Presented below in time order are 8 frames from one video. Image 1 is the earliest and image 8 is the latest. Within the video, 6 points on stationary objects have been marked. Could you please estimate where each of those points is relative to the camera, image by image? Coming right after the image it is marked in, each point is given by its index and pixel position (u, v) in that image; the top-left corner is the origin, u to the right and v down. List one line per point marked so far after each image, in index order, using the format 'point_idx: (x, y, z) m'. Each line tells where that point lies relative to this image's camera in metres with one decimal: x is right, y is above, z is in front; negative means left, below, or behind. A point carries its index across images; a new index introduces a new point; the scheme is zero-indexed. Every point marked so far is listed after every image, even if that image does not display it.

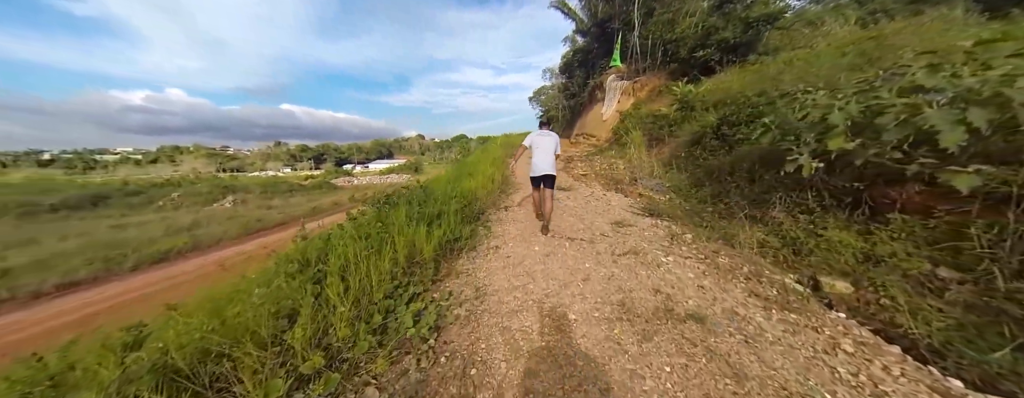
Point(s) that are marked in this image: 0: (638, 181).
0: (+3.0, +0.4, +5.8) m
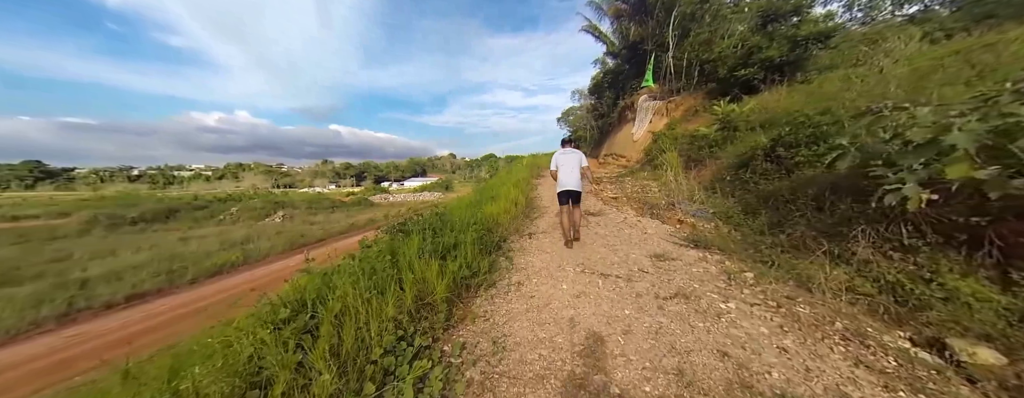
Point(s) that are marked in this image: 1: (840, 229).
0: (+3.5, -0.2, +5.3) m
1: (+3.5, -0.3, +2.6) m
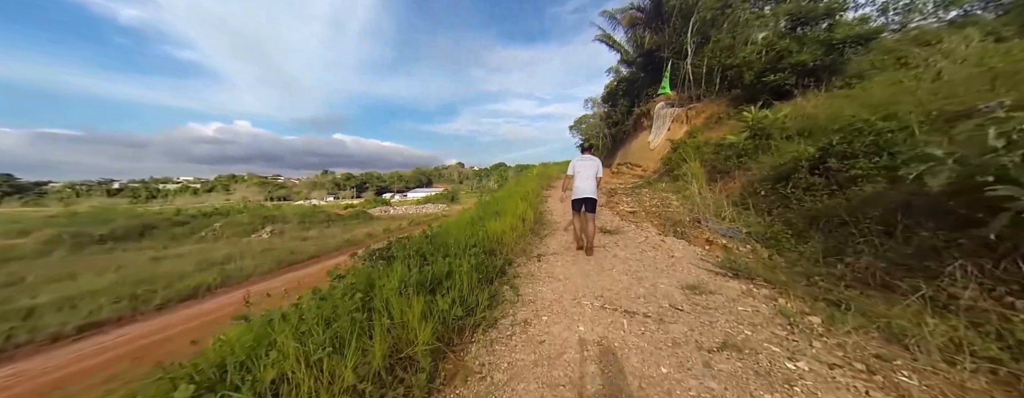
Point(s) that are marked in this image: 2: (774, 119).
0: (+3.7, -0.5, +4.7) m
1: (+3.5, -0.5, +2.1) m
2: (+6.3, +2.0, +5.8) m
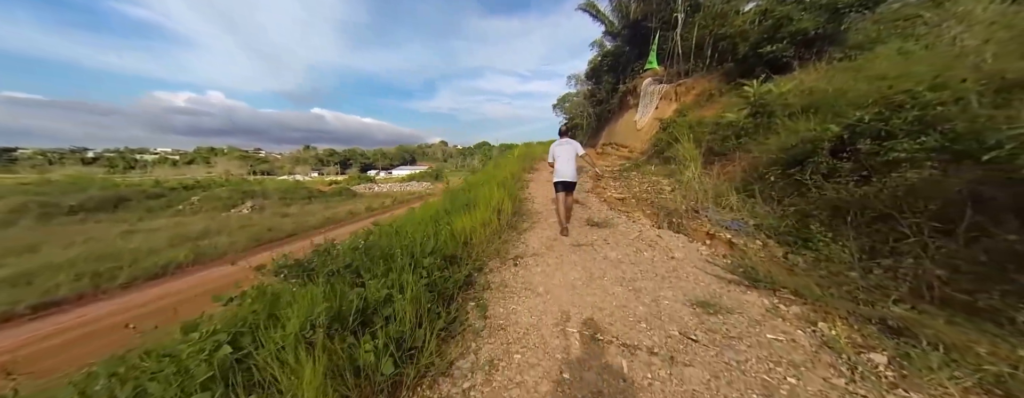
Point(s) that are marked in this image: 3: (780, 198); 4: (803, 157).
0: (+3.3, -0.3, +4.2) m
1: (+3.3, -0.5, +1.6) m
2: (+5.7, +2.3, +5.3) m
3: (+3.9, 0.0, +3.6) m
4: (+4.2, +0.6, +3.5) m
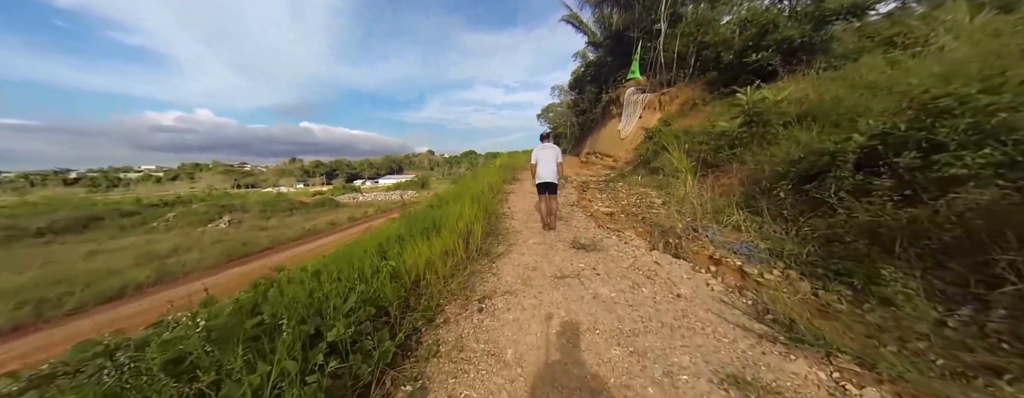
0: (+2.8, -0.6, +3.7) m
1: (+3.0, -0.7, +1.0) m
2: (+5.2, +2.0, +5.0) m
3: (+3.5, -0.2, +3.1) m
4: (+3.8, +0.3, +3.1) m
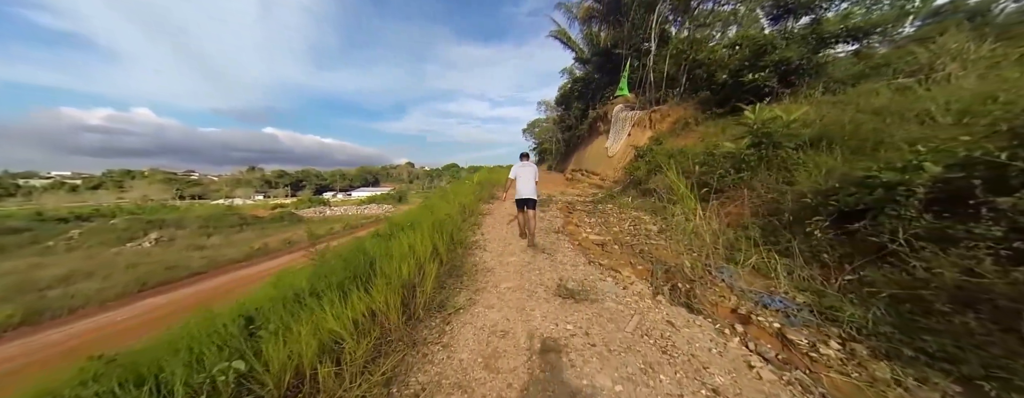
0: (+2.5, -1.0, +3.0) m
1: (+2.8, -0.9, +0.3) m
2: (+4.8, +1.5, +4.5) m
3: (+3.2, -0.6, +2.4) m
4: (+3.5, -0.1, +2.4) m
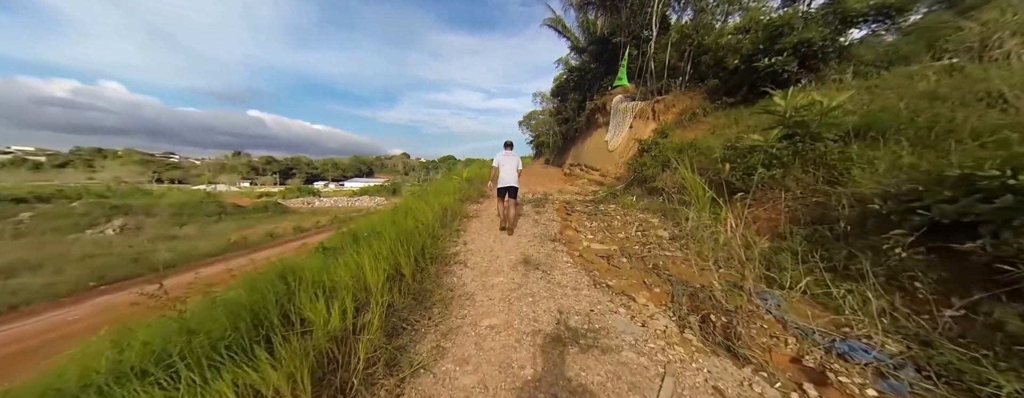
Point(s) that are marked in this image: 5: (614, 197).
0: (+2.3, -1.1, +2.2) m
1: (+2.6, -1.1, -0.4) m
2: (+4.7, +1.4, +3.8) m
3: (+3.1, -0.7, +1.7) m
4: (+3.3, -0.1, +1.7) m
5: (+3.1, 0.0, +7.4) m
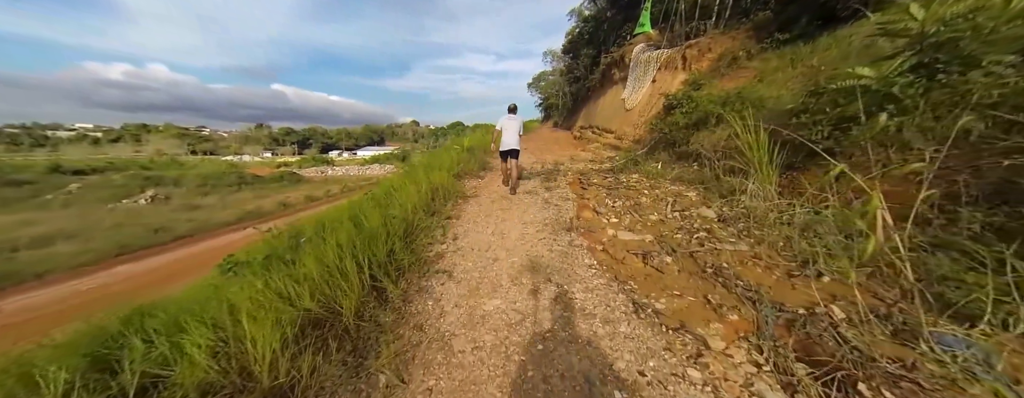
0: (+2.3, -0.9, +1.2) m
1: (+2.5, -1.3, -1.4) m
2: (+4.5, +1.8, +2.3) m
3: (+3.0, -0.6, +0.6) m
4: (+3.2, -0.1, +0.5) m
5: (+3.2, +0.8, +6.1) m
